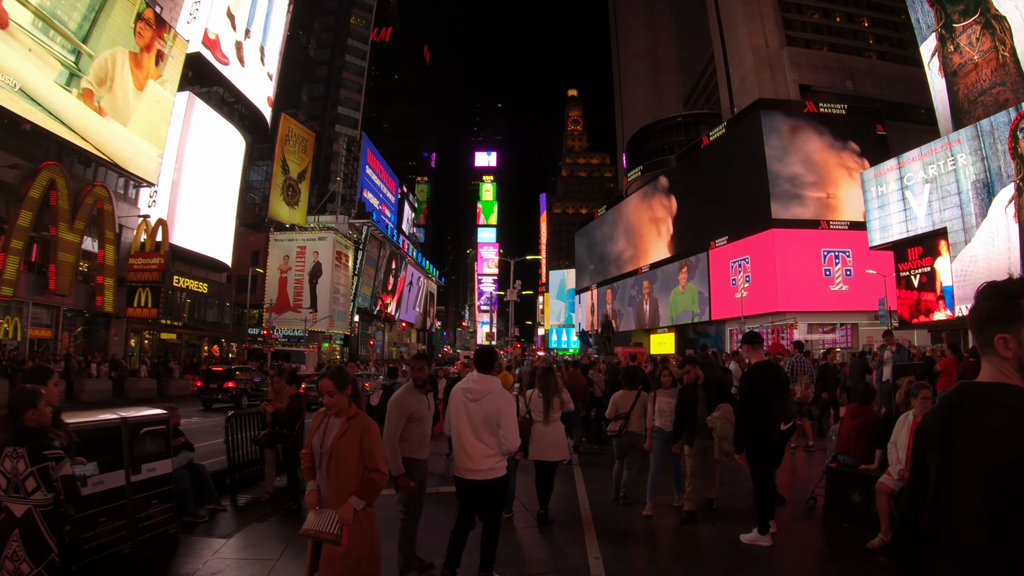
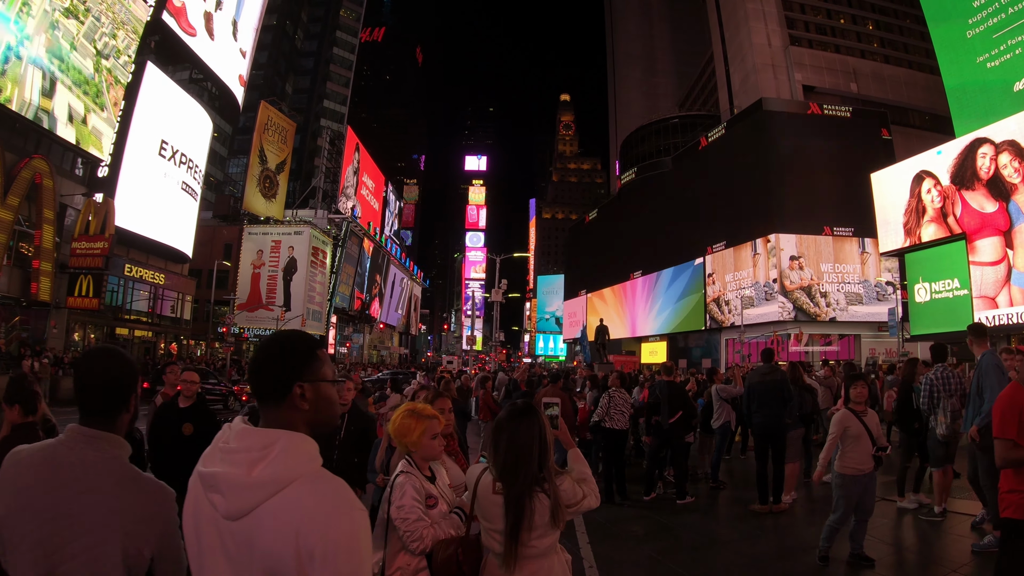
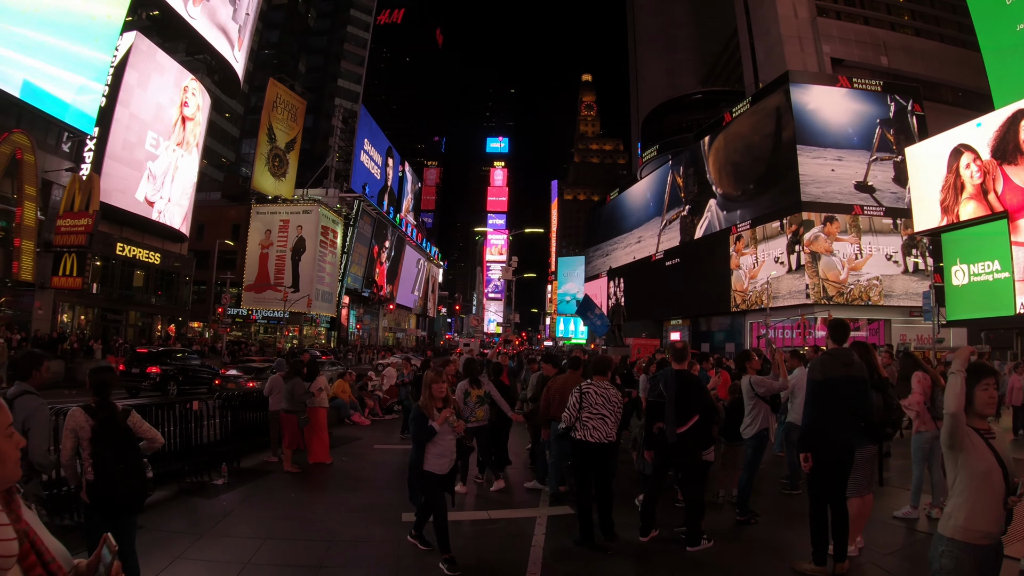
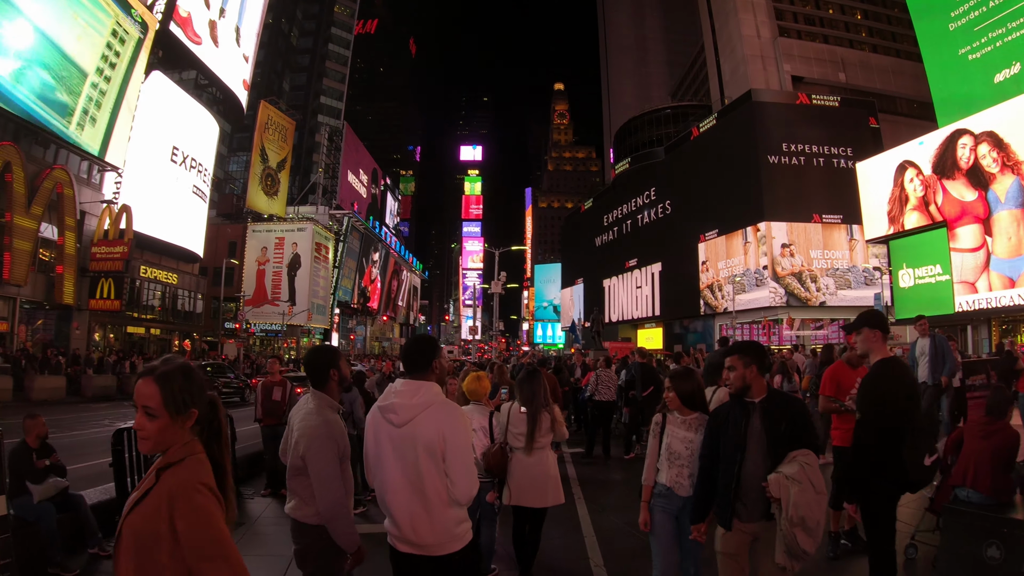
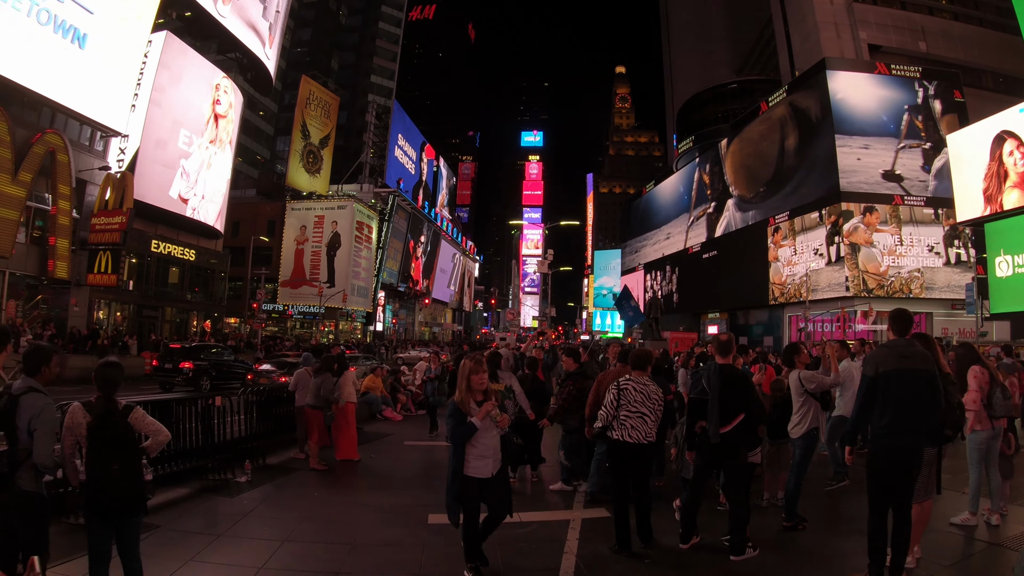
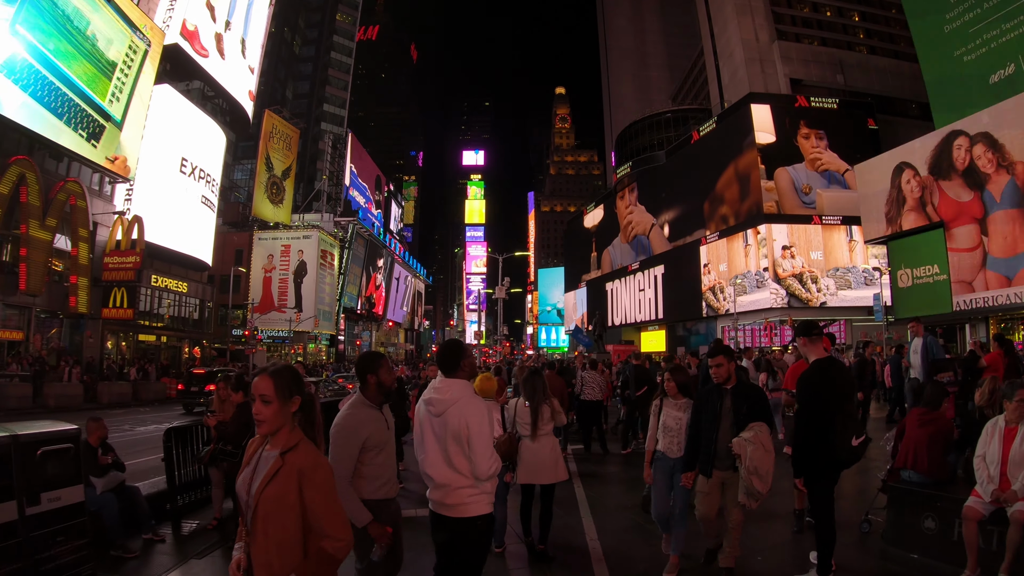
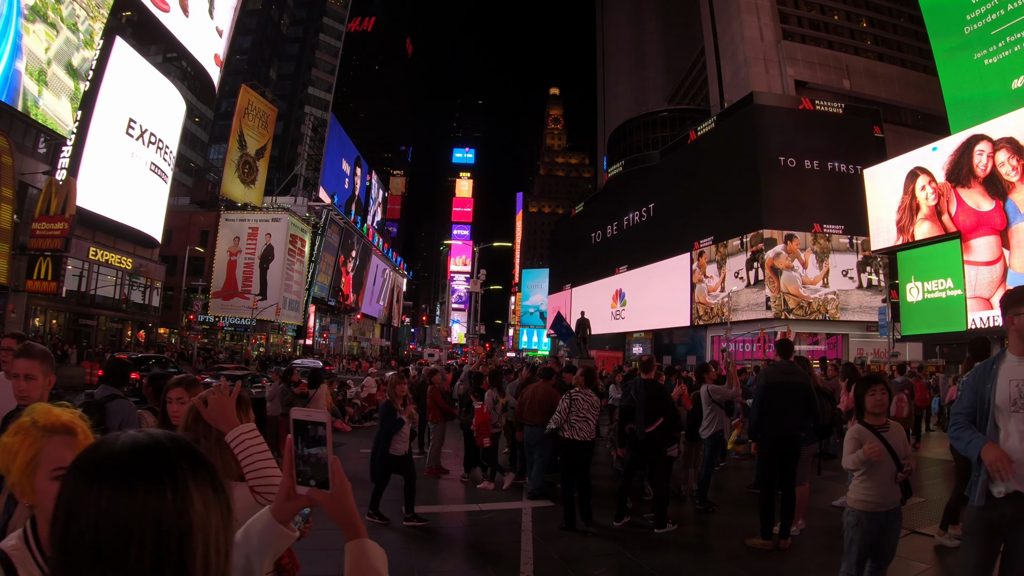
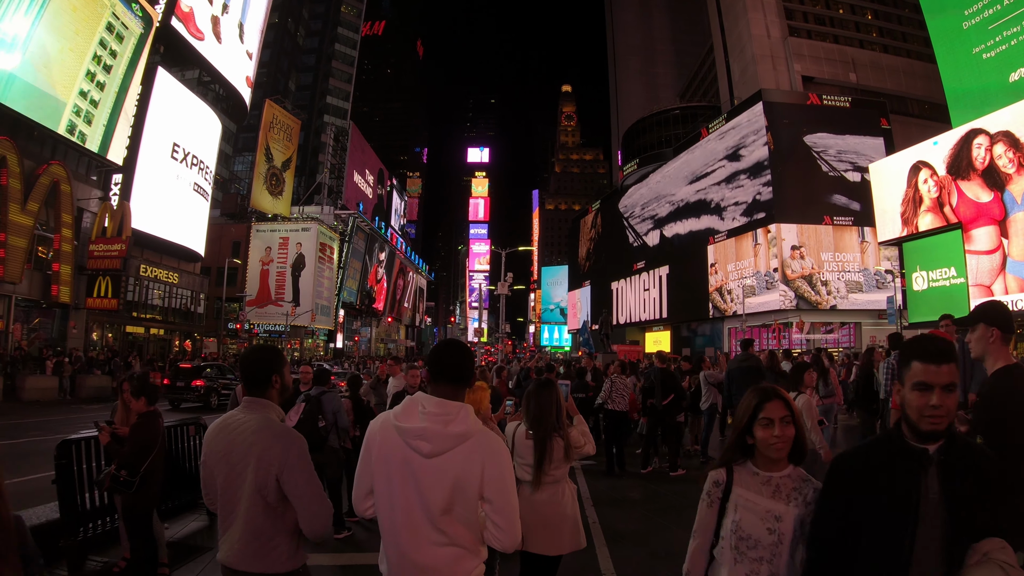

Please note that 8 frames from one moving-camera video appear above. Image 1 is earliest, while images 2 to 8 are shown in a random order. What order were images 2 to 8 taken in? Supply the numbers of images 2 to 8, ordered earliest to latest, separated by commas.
6, 4, 8, 2, 7, 3, 5
